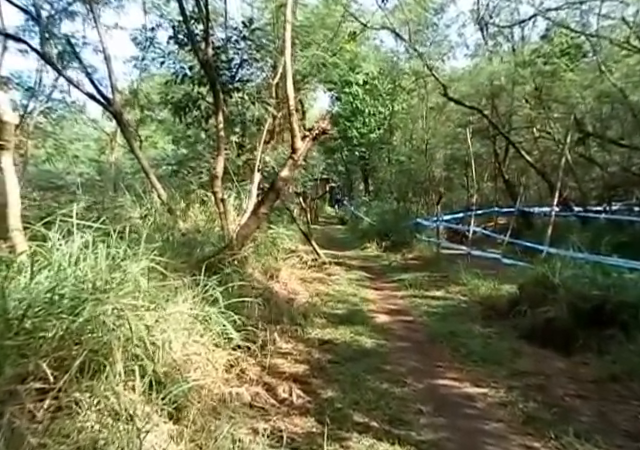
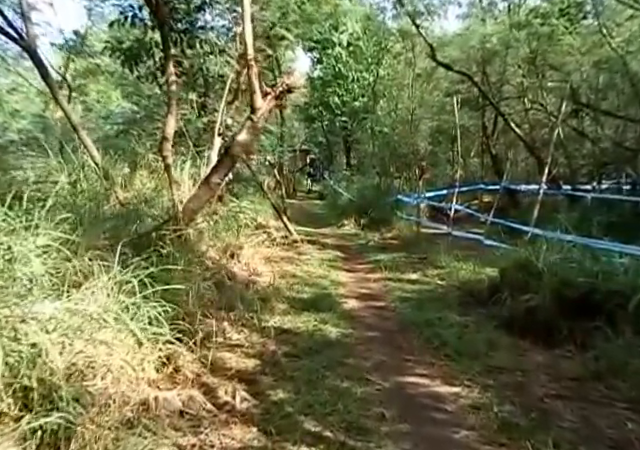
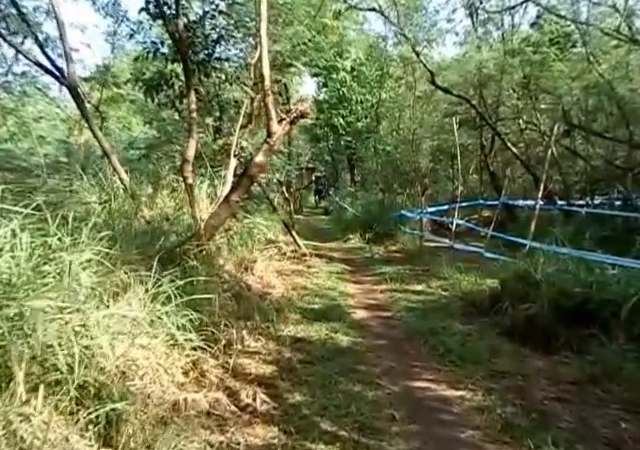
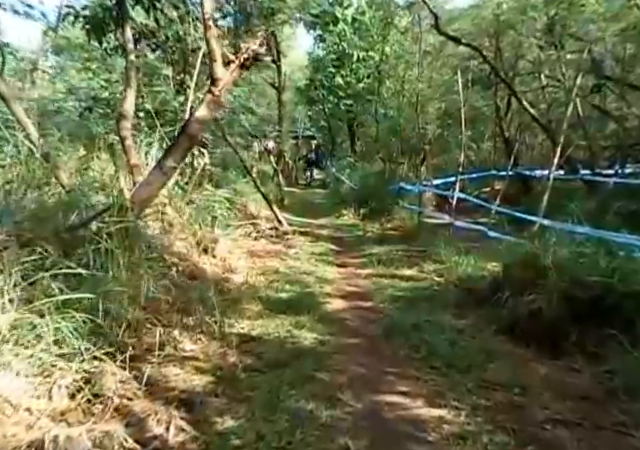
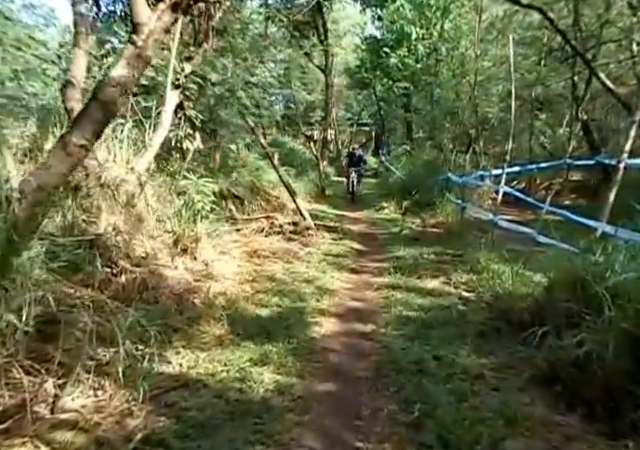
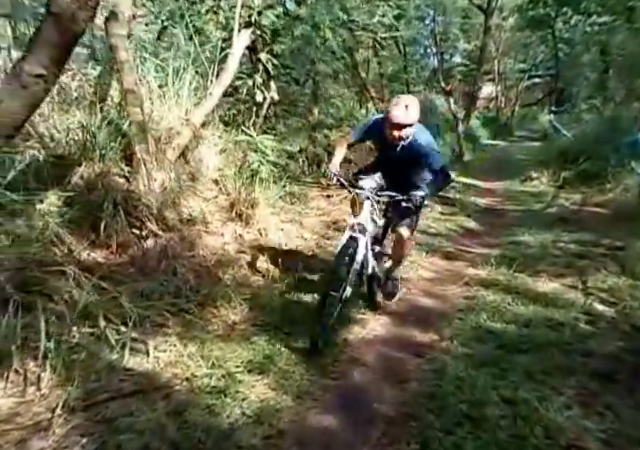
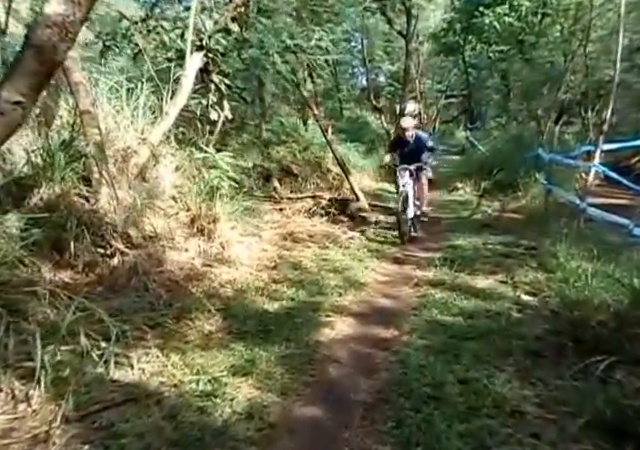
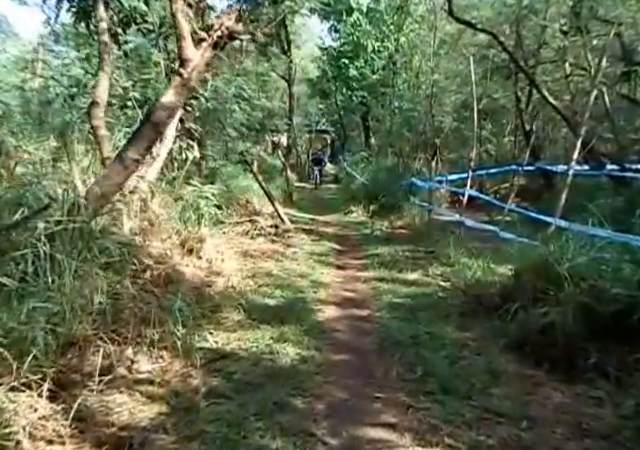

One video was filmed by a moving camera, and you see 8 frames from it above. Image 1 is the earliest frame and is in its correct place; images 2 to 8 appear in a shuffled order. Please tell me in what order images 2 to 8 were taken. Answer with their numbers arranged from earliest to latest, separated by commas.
3, 2, 4, 8, 5, 7, 6
